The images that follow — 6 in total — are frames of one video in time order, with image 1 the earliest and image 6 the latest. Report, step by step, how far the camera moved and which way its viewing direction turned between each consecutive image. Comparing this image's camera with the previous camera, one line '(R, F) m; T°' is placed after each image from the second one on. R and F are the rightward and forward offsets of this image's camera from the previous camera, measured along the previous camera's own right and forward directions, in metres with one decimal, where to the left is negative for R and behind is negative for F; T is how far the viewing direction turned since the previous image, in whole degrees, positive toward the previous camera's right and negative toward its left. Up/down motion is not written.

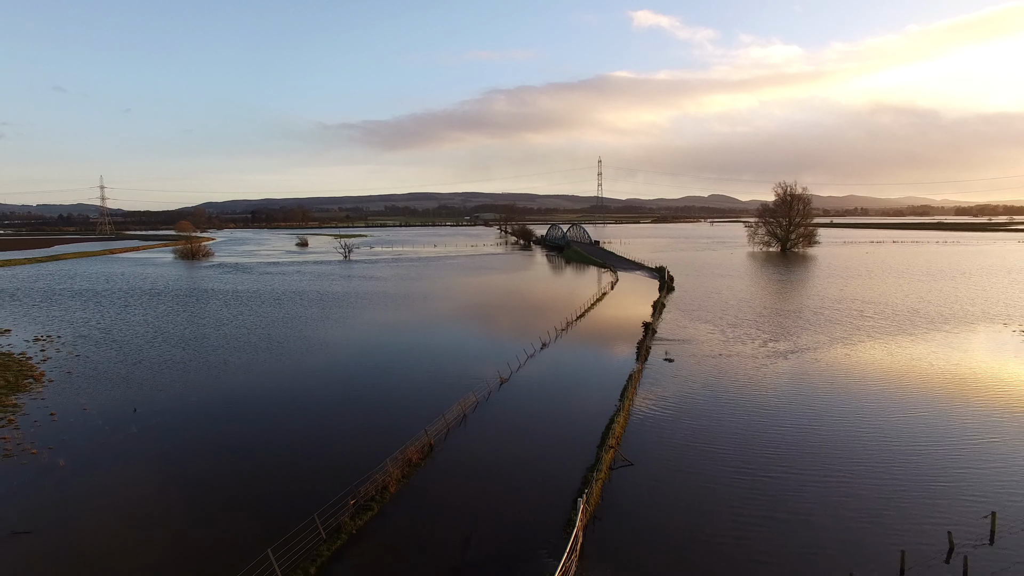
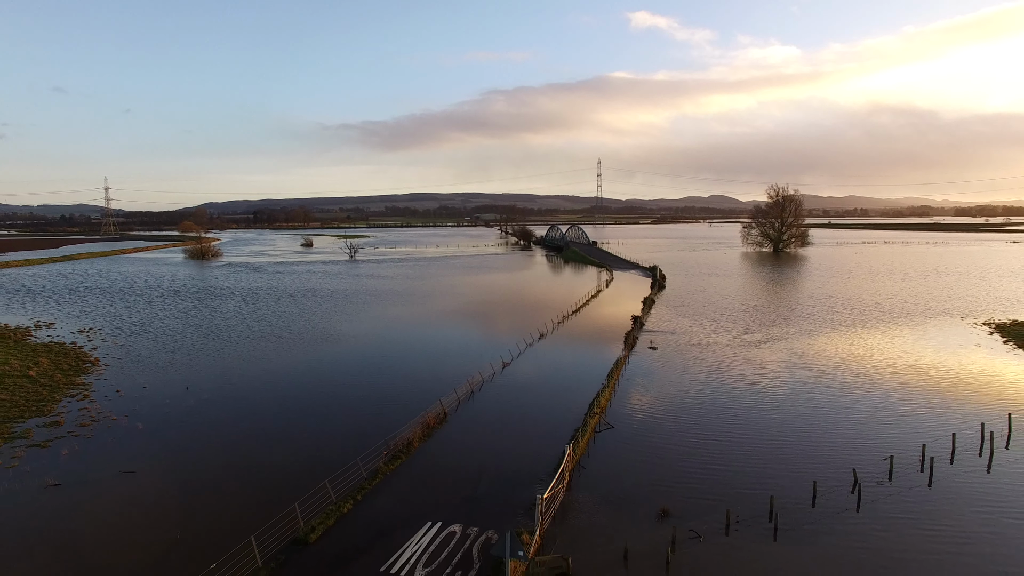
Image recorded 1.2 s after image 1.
(0.0, -2.8) m; 0°
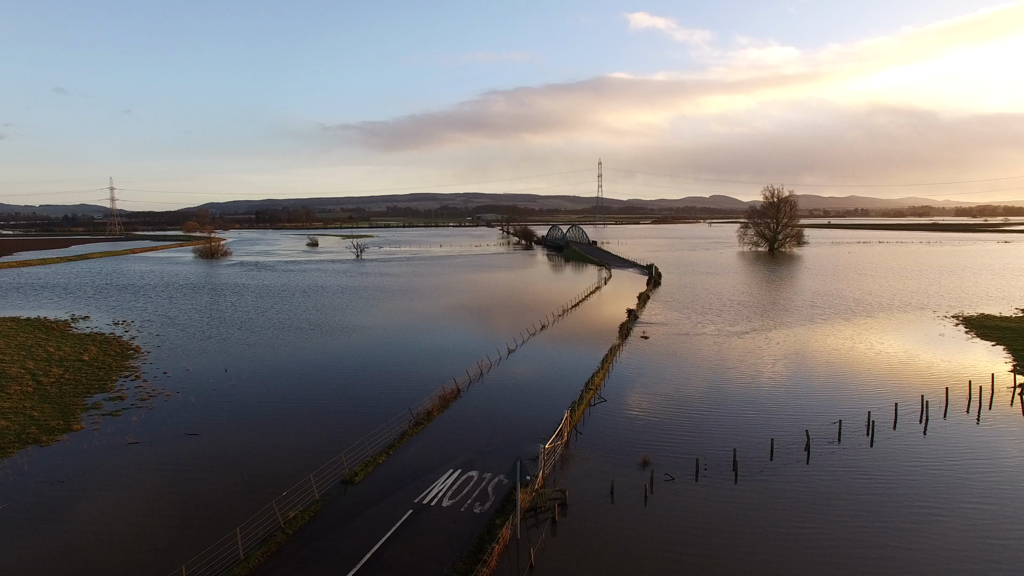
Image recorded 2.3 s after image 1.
(-0.2, -2.4) m; 0°
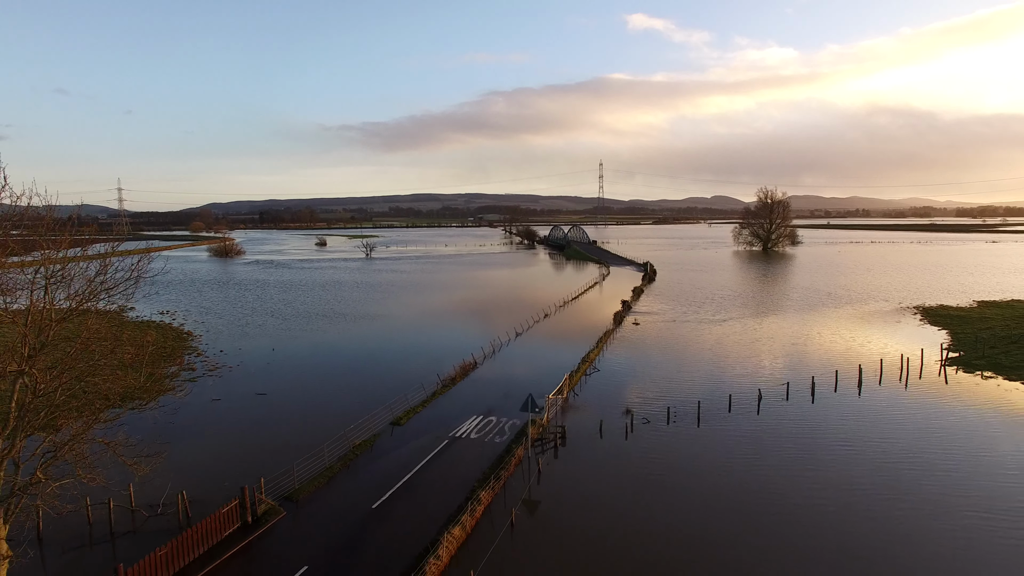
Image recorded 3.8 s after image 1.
(-0.3, -3.7) m; 0°
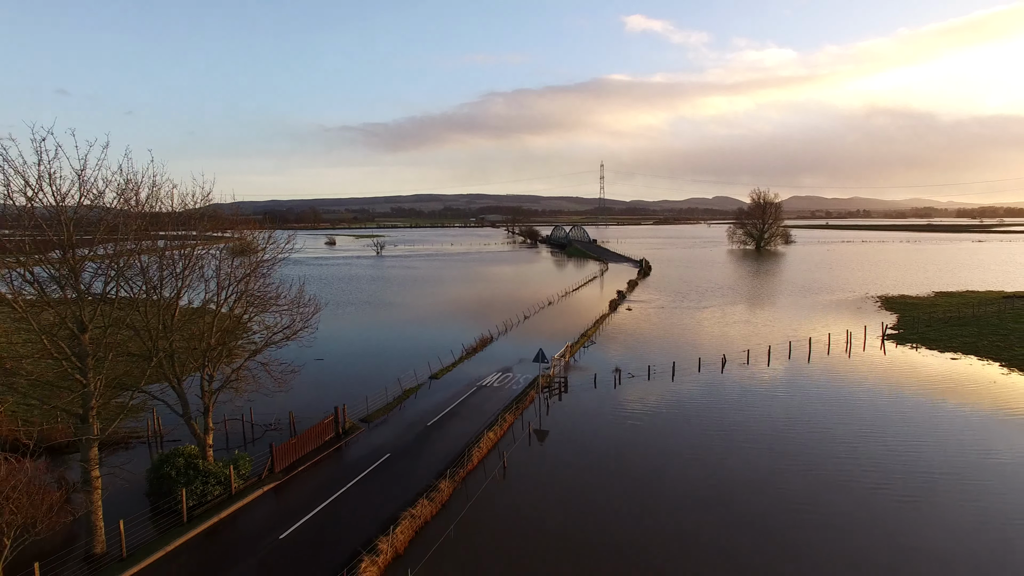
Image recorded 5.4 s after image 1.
(-0.5, -4.4) m; 0°
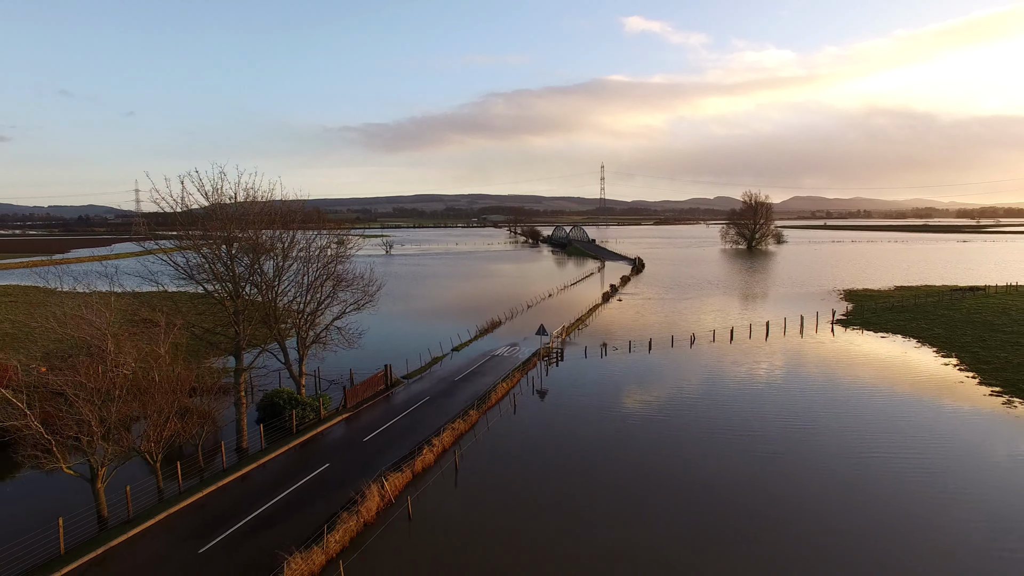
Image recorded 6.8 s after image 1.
(-0.3, -4.8) m; 0°
